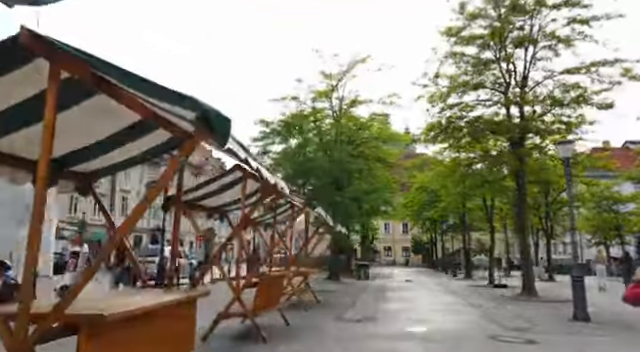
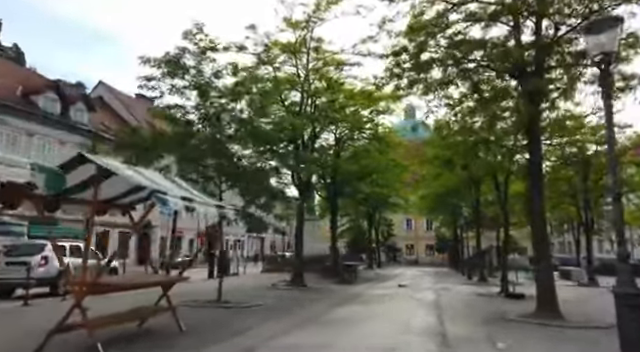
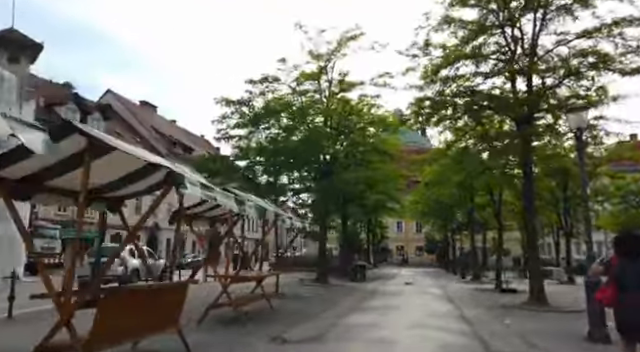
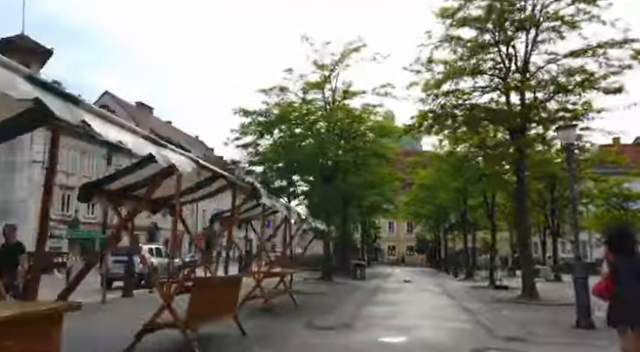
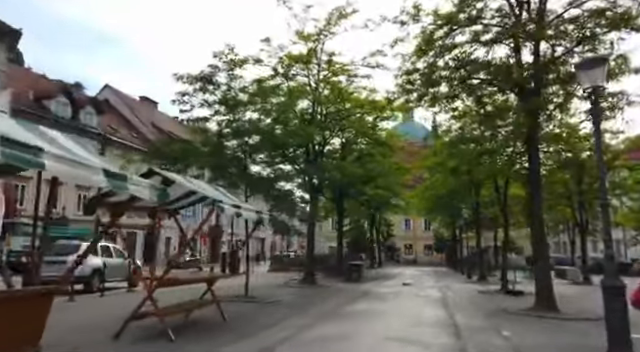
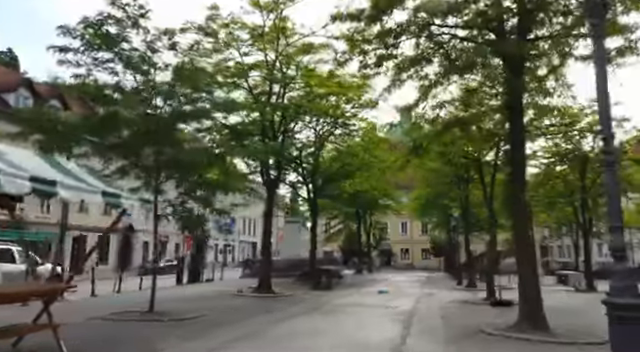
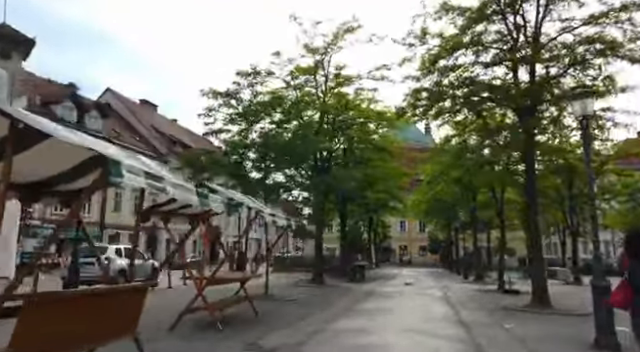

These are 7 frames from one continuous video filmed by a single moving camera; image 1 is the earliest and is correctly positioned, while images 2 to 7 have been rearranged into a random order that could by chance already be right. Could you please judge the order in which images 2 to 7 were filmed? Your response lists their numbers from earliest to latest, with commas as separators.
4, 3, 7, 5, 2, 6
